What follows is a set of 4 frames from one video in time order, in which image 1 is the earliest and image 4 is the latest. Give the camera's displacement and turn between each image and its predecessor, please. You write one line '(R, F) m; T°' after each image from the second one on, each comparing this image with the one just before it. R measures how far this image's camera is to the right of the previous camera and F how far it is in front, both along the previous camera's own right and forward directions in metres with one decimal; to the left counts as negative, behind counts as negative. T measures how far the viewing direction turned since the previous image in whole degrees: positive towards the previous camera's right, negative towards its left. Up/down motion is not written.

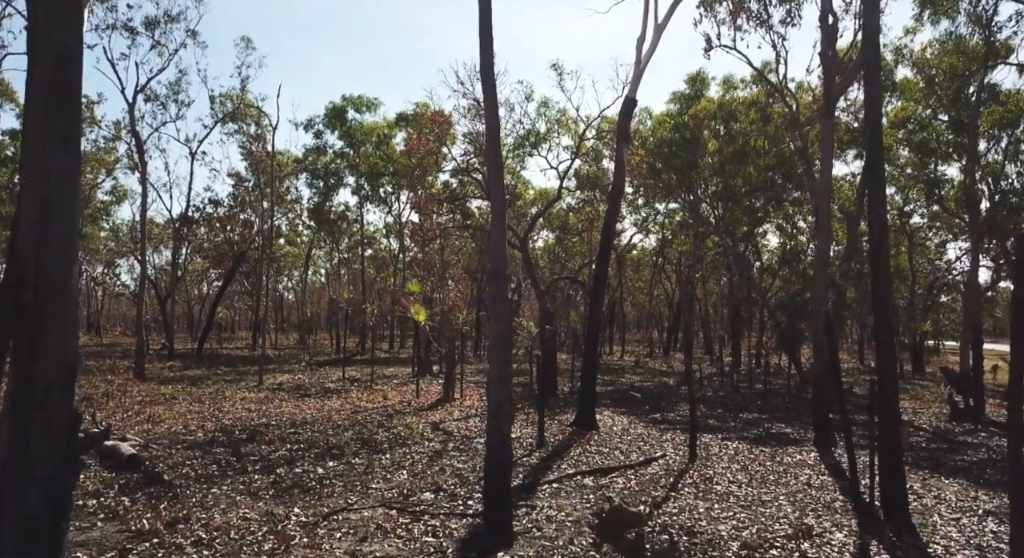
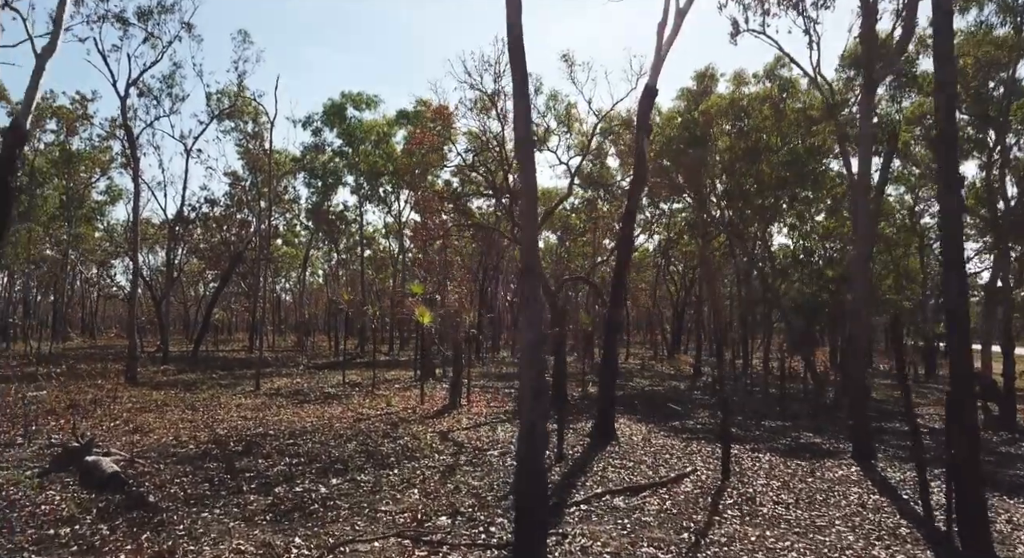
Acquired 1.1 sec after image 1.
(-0.3, +0.8) m; 0°
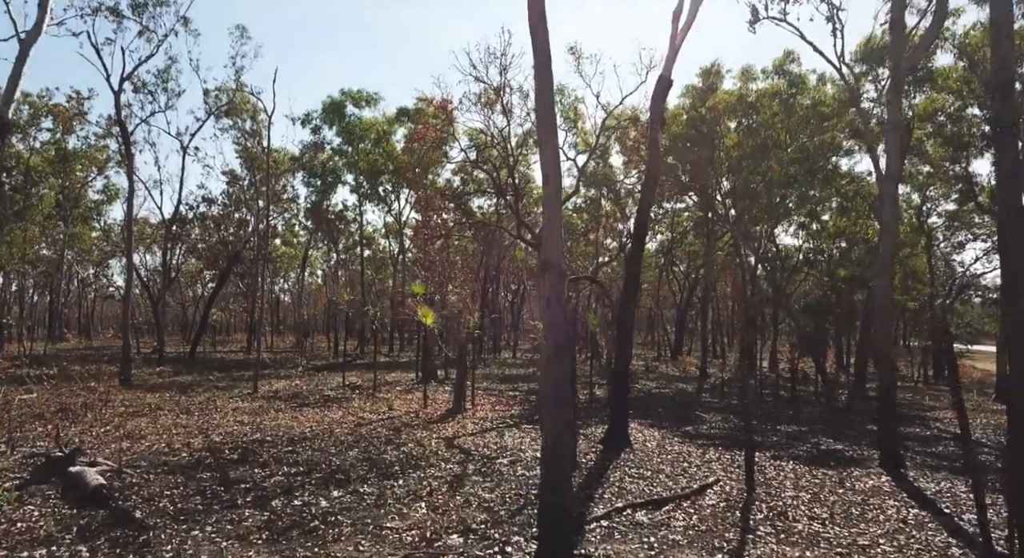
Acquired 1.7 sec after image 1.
(-0.2, +0.5) m; 0°
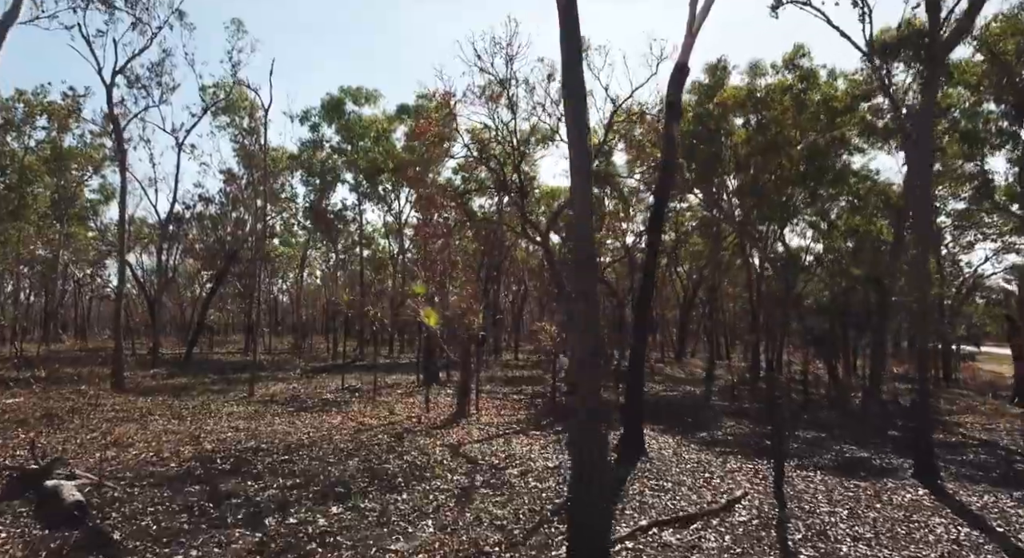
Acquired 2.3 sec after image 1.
(-0.2, +0.6) m; 0°
